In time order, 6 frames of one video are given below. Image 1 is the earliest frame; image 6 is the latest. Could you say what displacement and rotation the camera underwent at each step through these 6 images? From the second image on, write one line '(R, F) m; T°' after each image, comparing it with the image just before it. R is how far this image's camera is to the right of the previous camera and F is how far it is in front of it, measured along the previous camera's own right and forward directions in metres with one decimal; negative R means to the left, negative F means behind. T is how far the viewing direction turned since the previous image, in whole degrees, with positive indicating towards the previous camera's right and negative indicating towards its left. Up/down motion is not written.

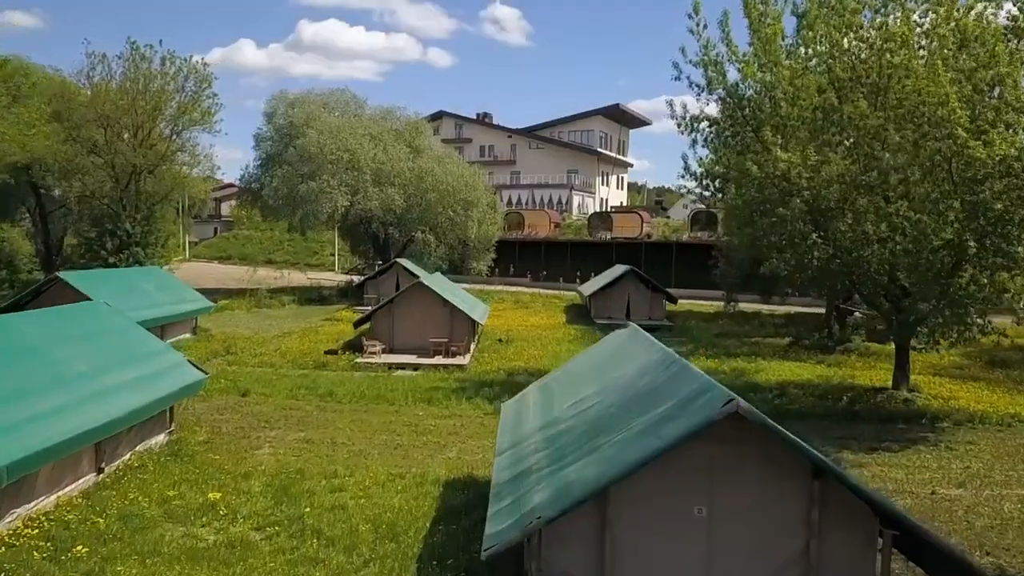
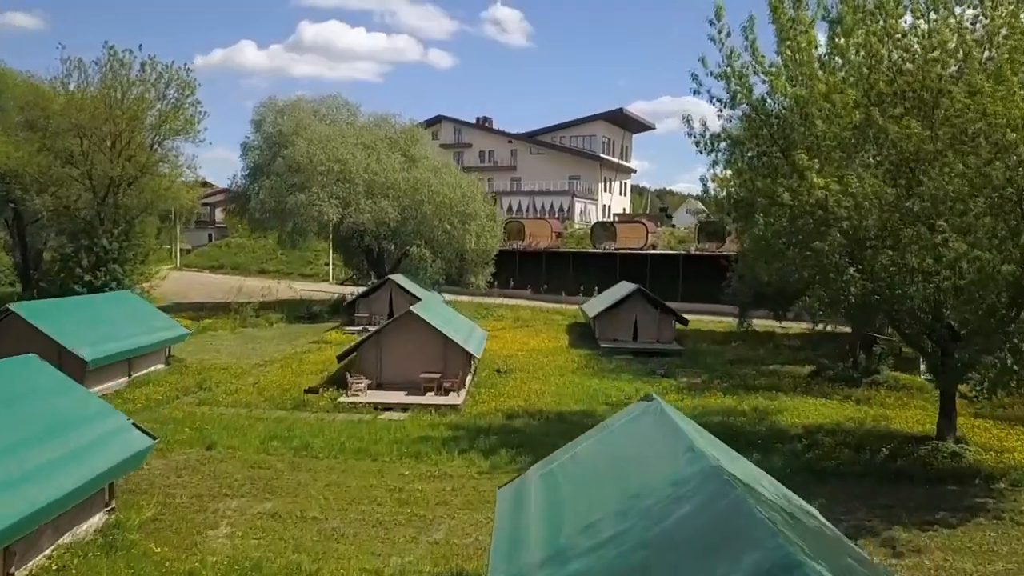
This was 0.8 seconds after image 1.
(0.0, +1.6) m; 0°
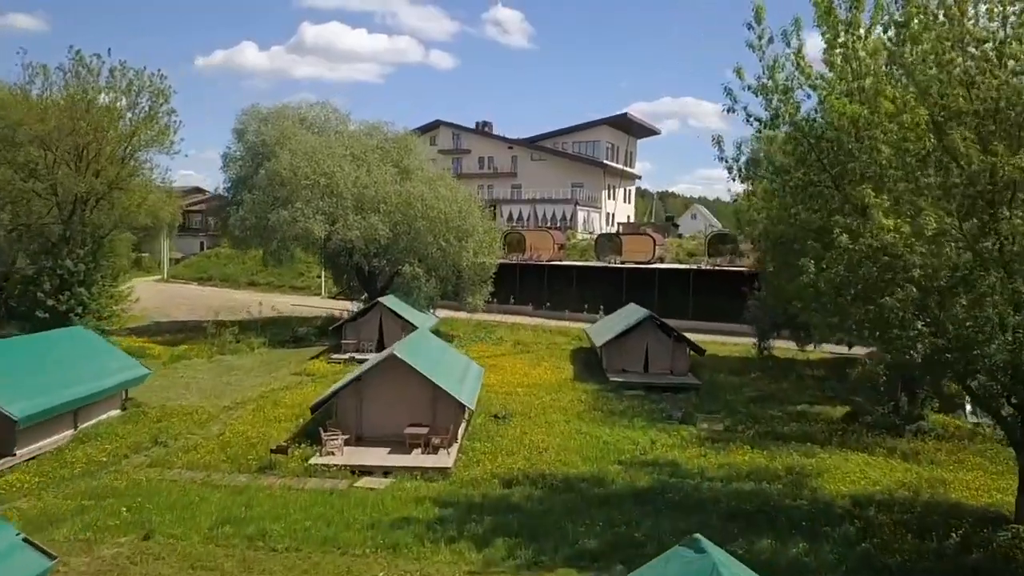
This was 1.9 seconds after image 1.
(0.0, +2.2) m; 0°
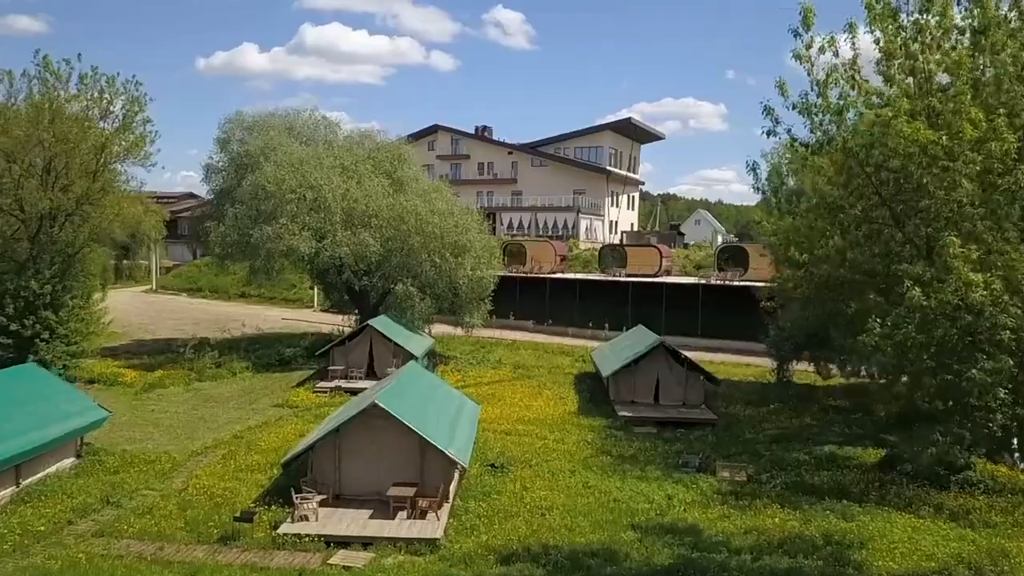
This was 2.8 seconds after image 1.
(0.0, +1.8) m; 0°
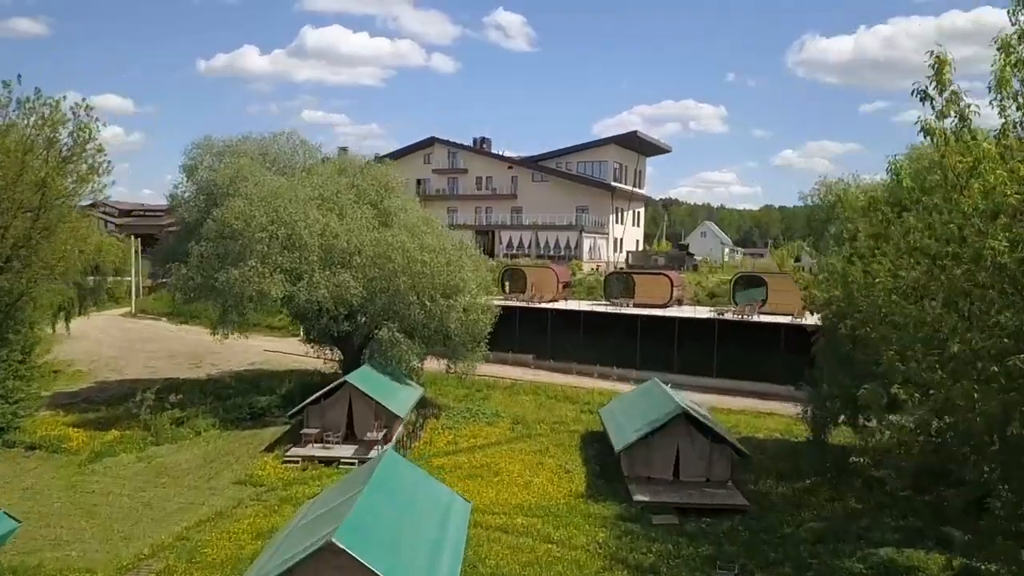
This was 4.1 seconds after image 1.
(+0.1, +2.9) m; 0°
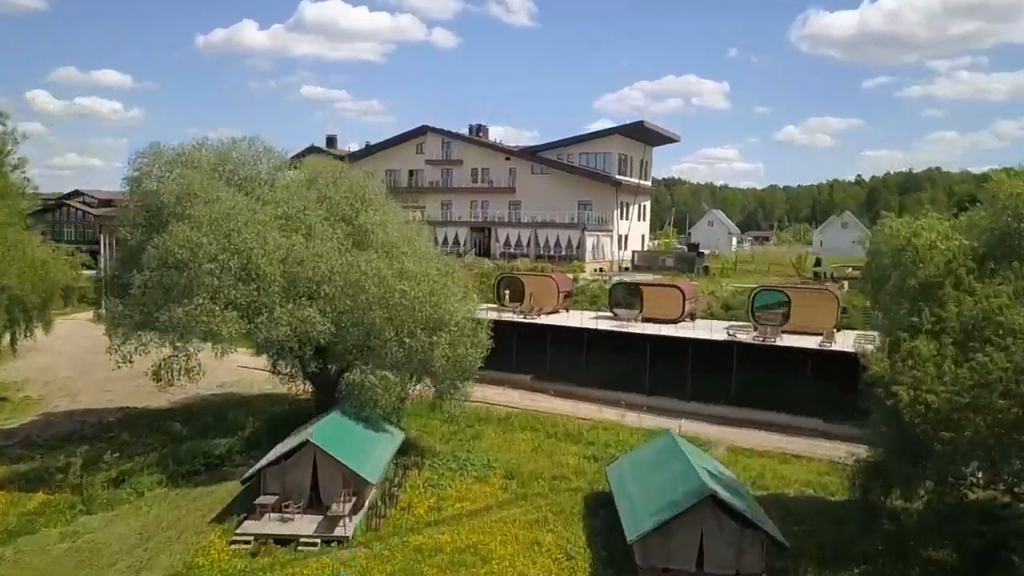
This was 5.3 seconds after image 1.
(+0.2, +3.4) m; 0°
